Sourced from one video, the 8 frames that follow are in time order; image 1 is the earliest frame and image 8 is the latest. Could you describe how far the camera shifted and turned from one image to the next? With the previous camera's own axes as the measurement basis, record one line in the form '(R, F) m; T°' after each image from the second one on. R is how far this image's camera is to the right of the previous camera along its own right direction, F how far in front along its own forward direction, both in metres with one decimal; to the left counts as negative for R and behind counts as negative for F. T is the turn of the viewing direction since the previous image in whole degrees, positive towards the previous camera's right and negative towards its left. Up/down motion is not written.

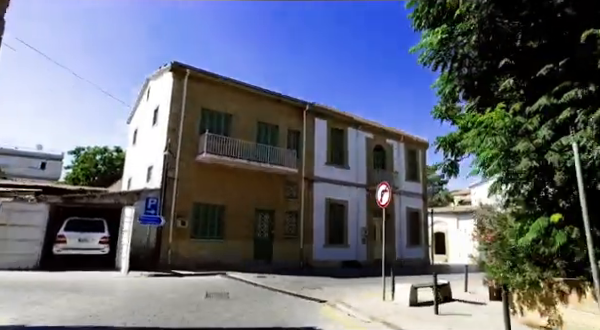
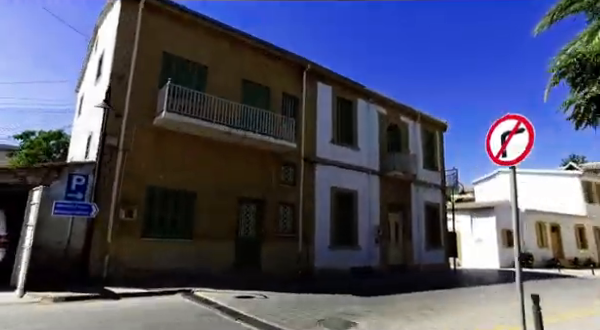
(-0.5, +4.4) m; +2°
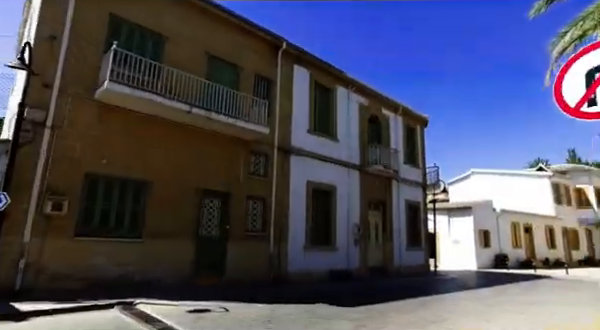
(0.0, +1.6) m; +4°
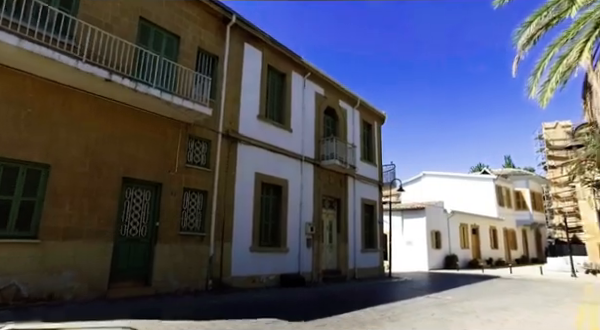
(+0.2, +1.4) m; +7°
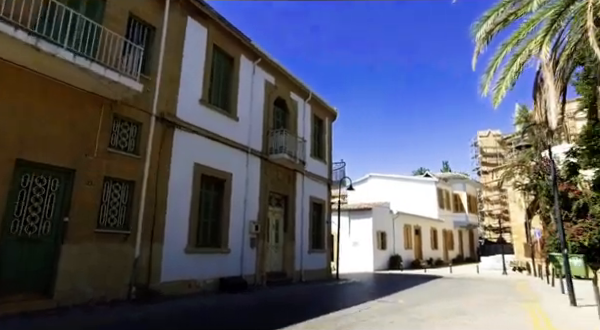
(0.0, +1.0) m; +8°
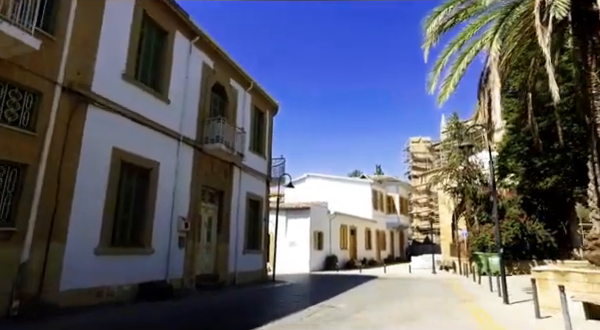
(0.0, +1.0) m; +10°
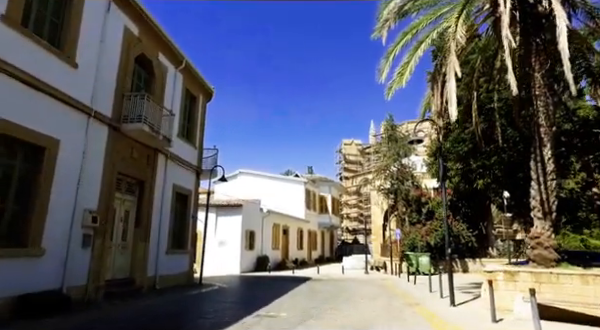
(-0.2, +1.3) m; +11°
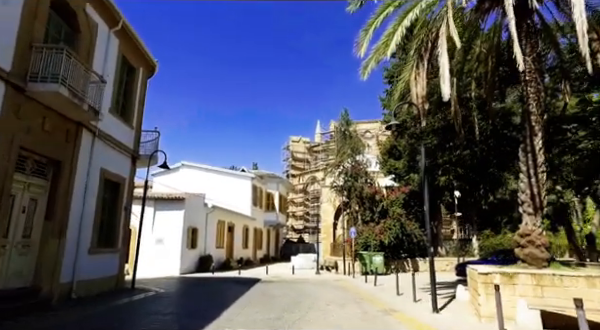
(-0.5, +1.7) m; +9°
